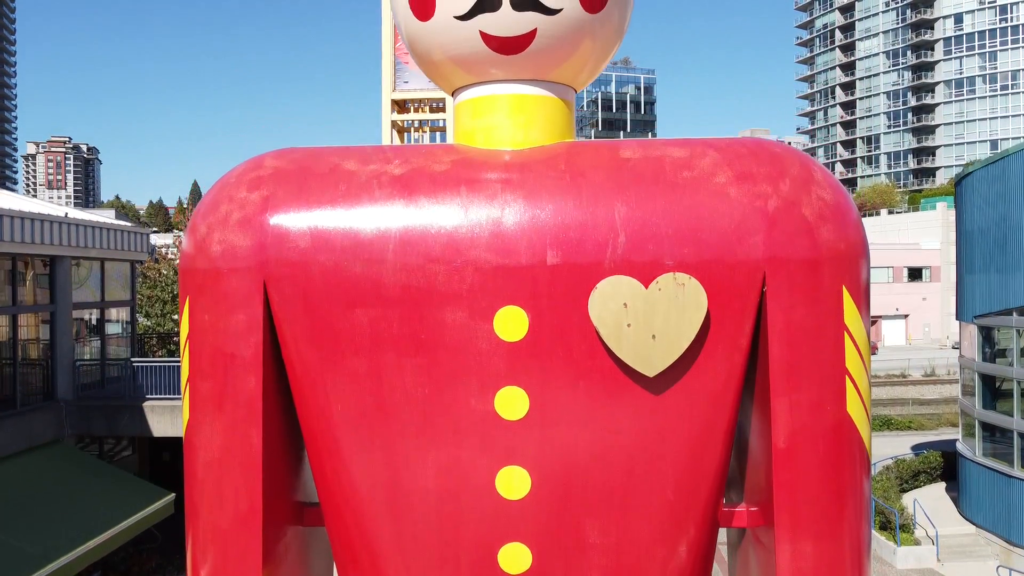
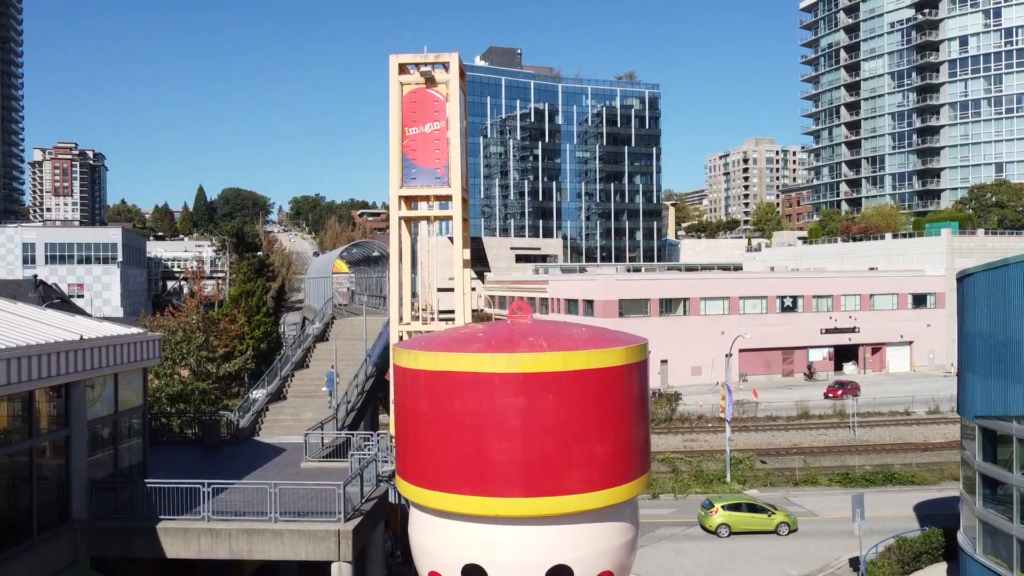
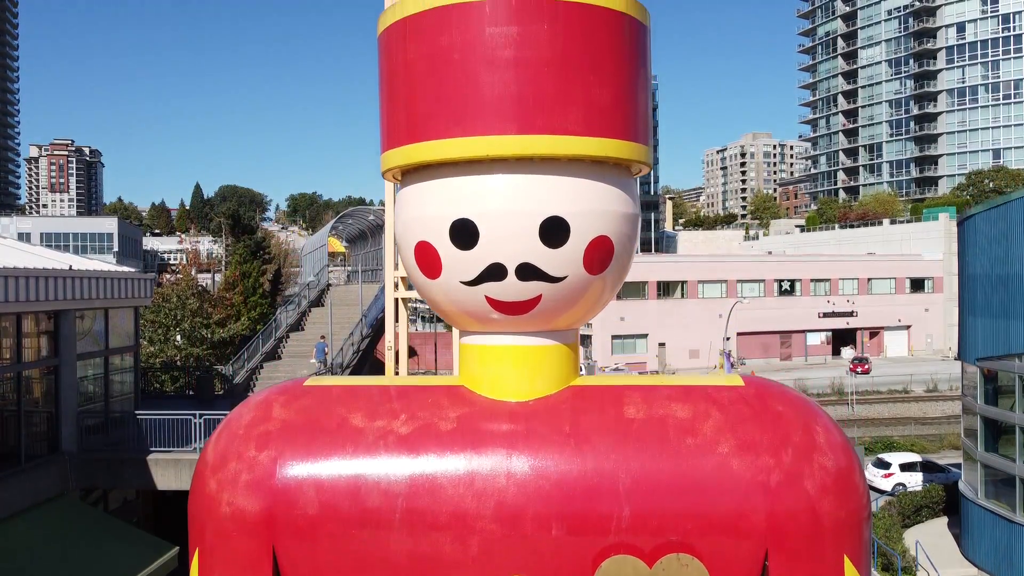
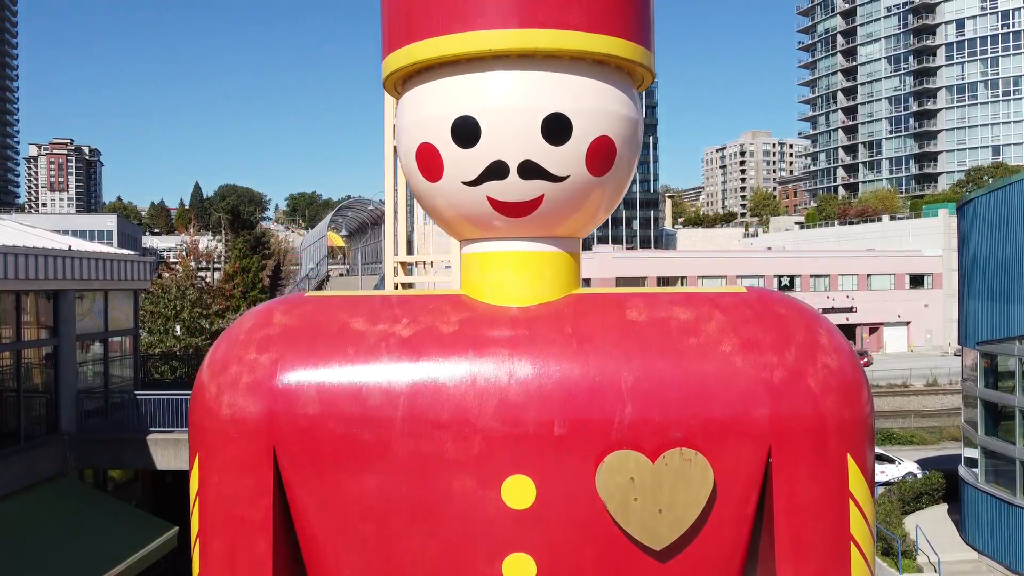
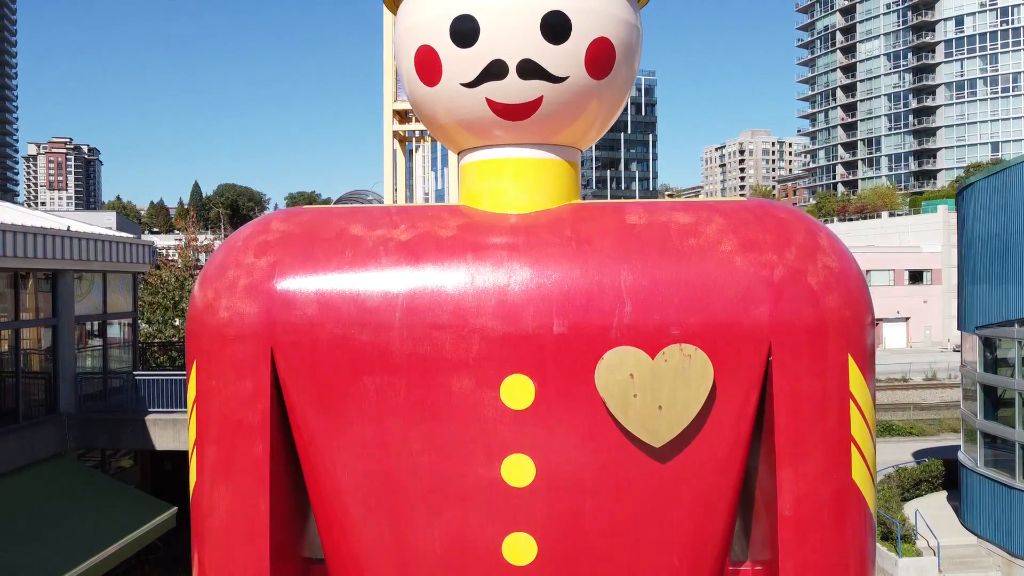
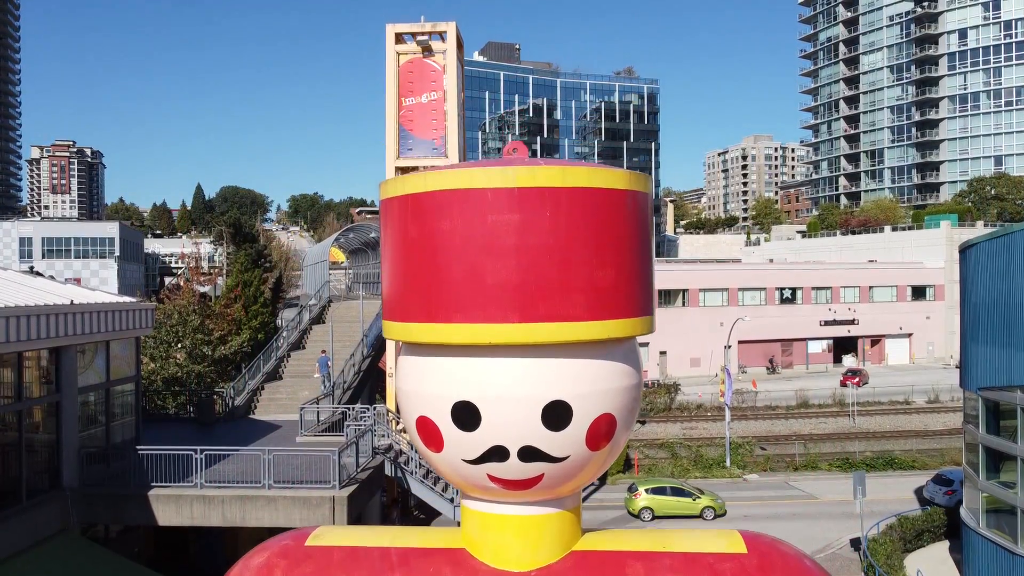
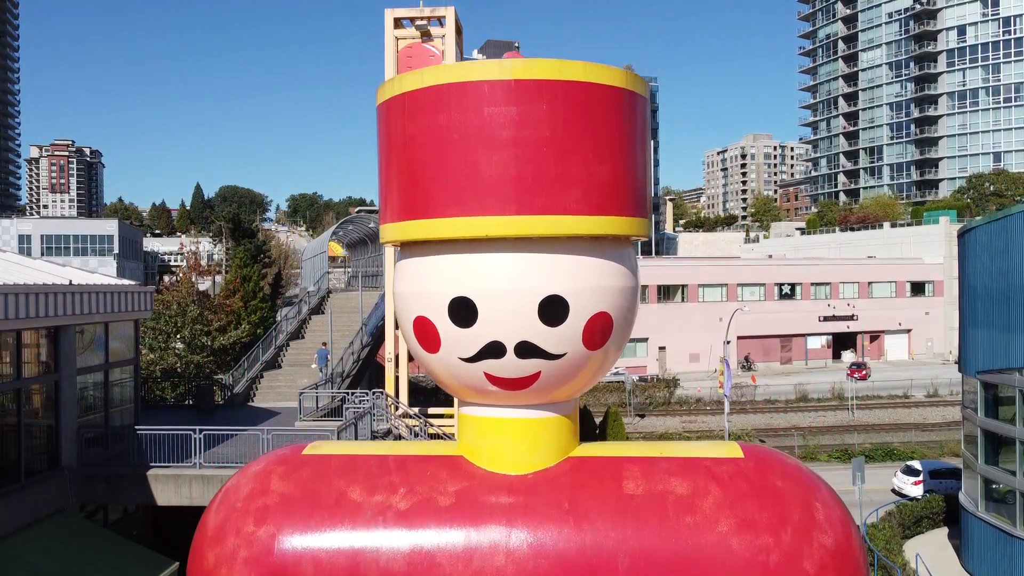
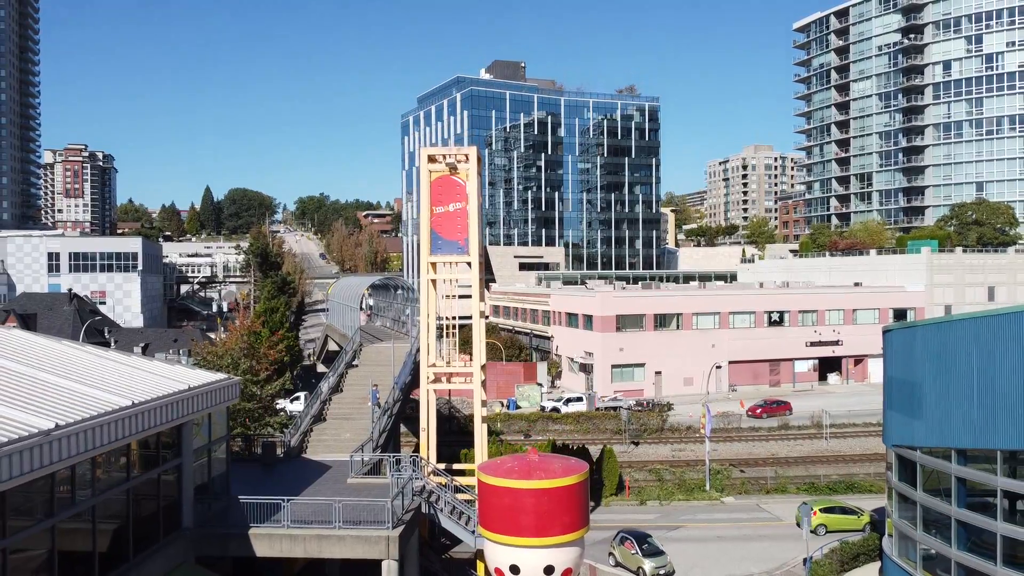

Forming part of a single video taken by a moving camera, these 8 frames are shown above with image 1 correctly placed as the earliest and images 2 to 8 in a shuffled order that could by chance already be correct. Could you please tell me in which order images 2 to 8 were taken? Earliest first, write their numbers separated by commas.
5, 4, 3, 7, 6, 2, 8
